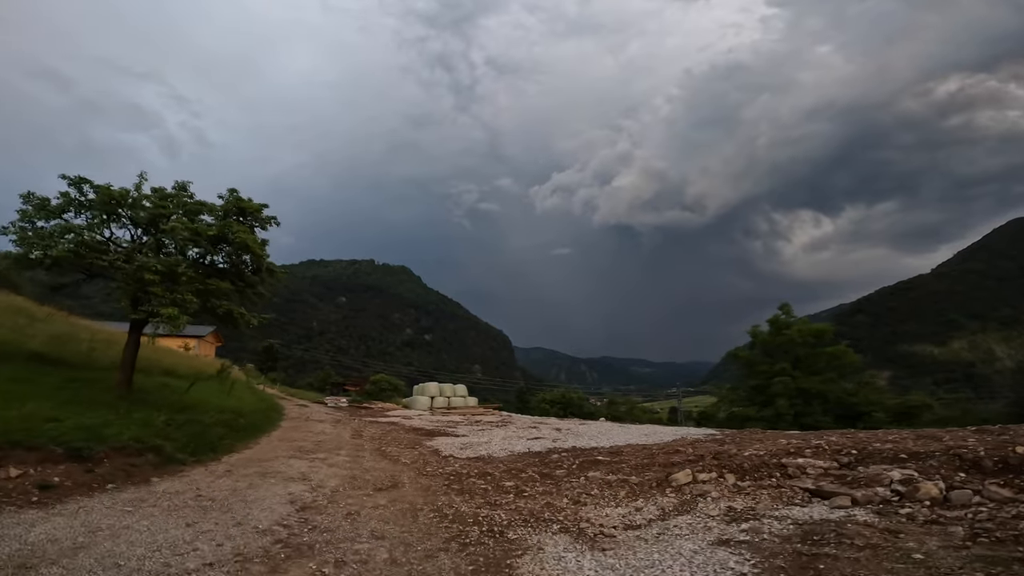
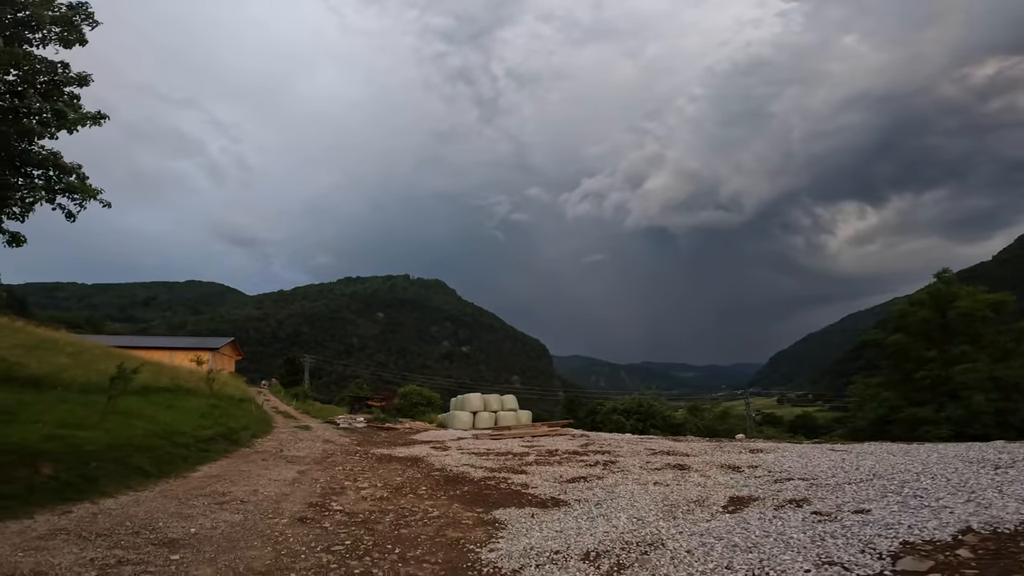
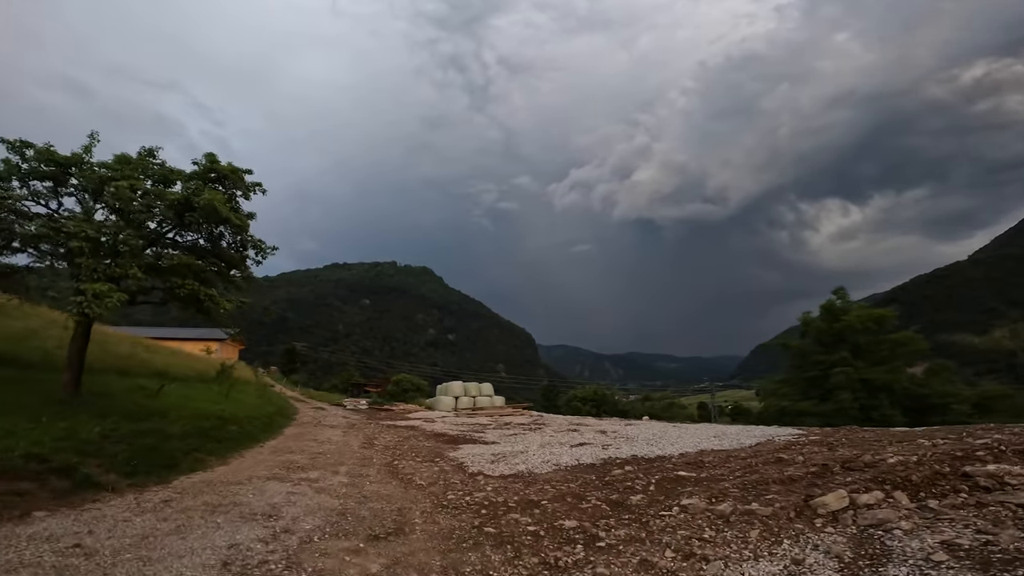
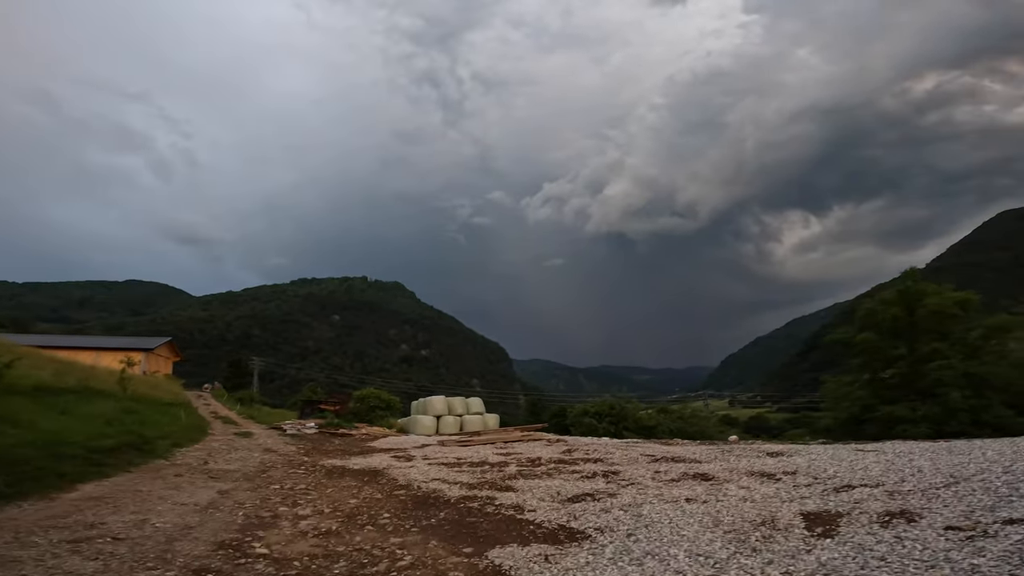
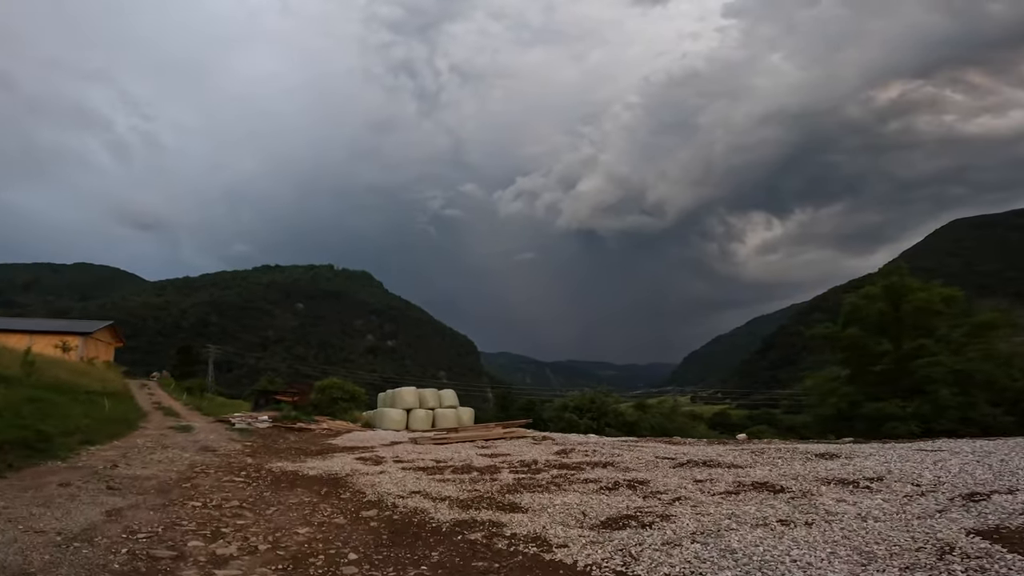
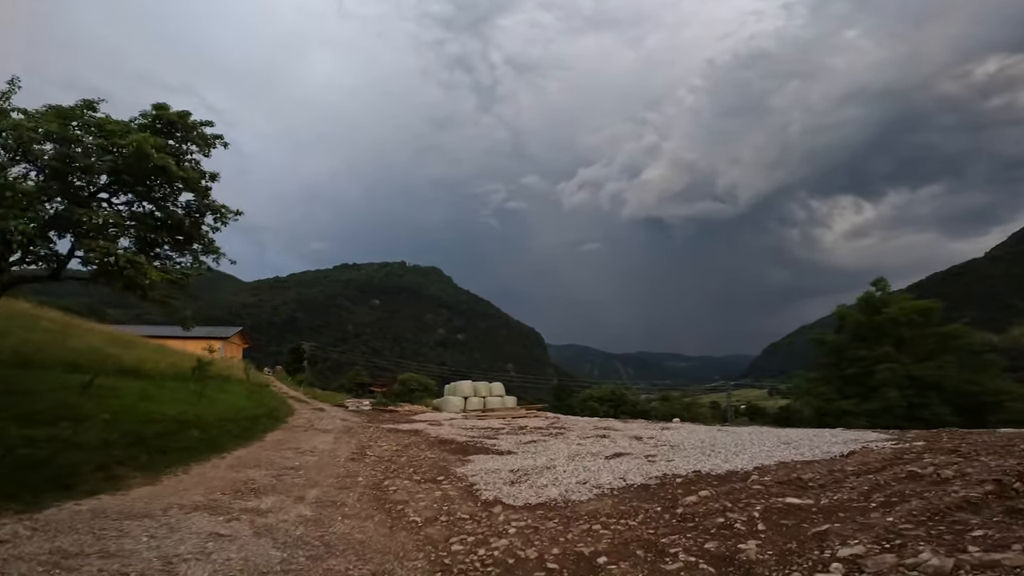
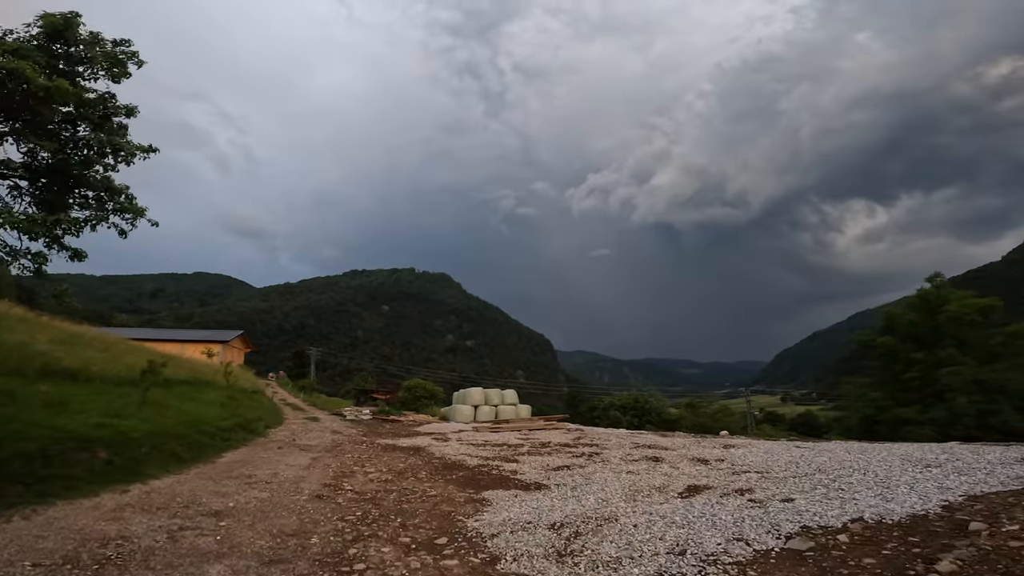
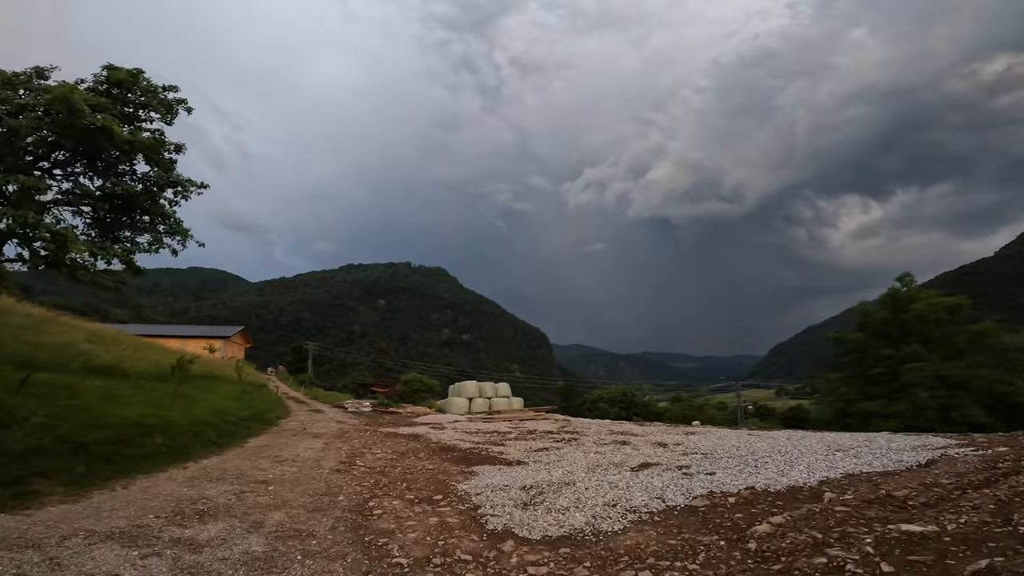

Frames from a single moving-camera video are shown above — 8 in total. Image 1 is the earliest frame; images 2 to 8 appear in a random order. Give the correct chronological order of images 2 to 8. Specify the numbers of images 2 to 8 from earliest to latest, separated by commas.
3, 6, 8, 7, 2, 4, 5
